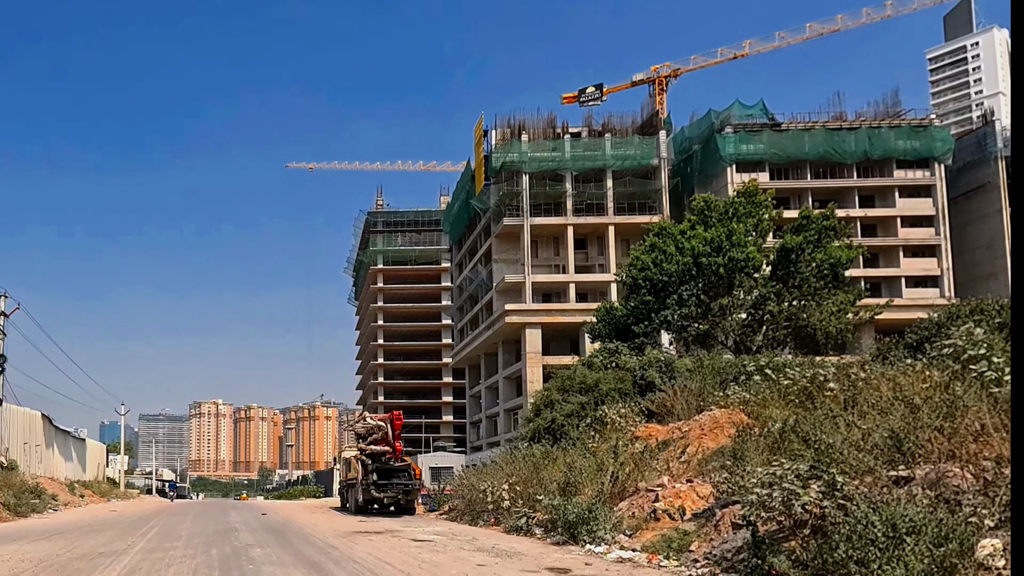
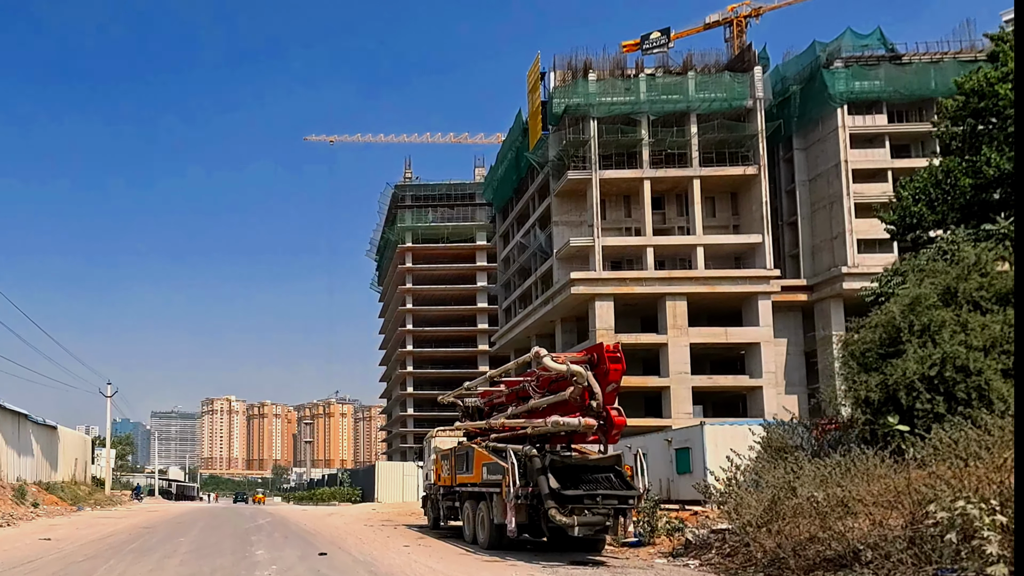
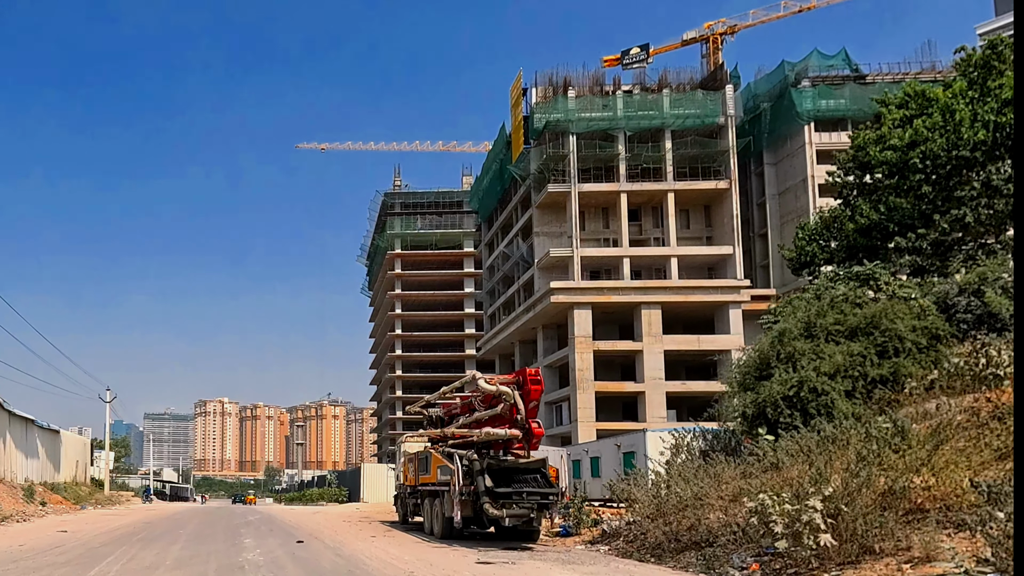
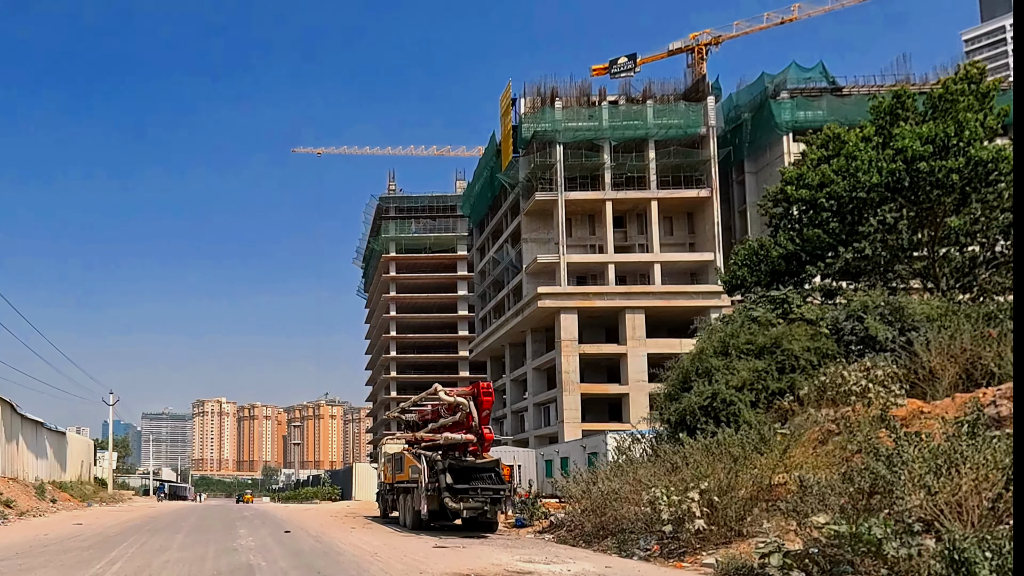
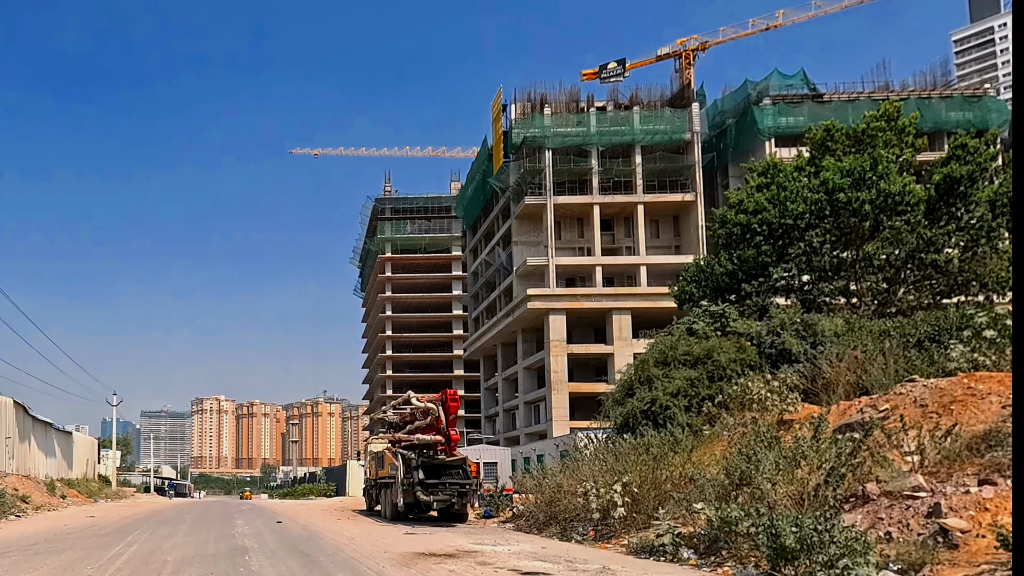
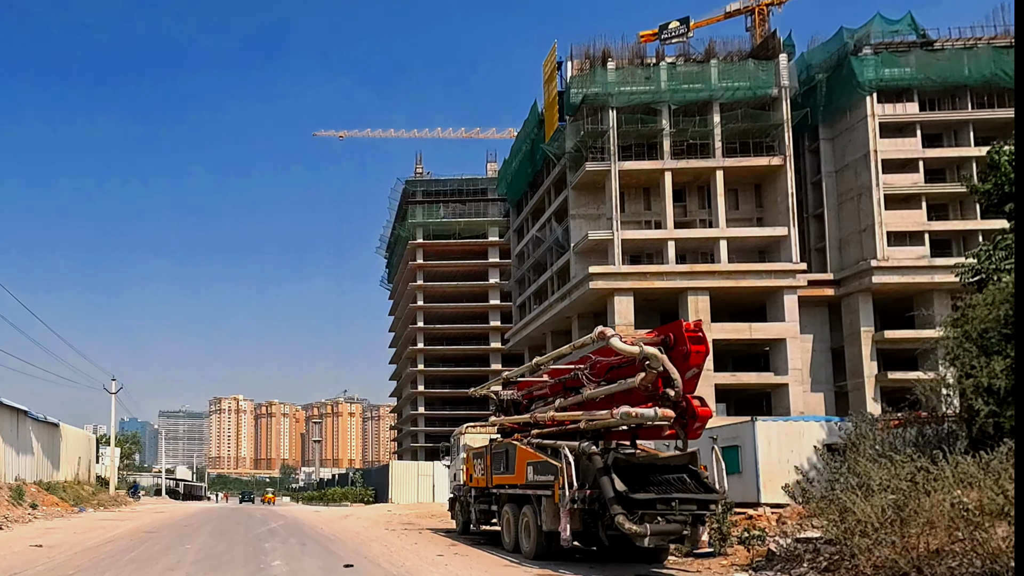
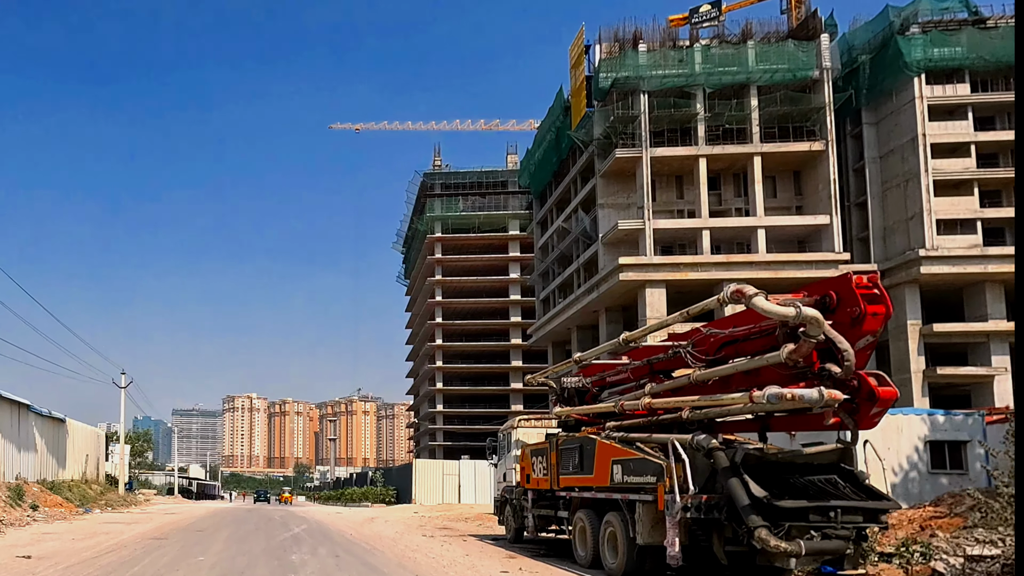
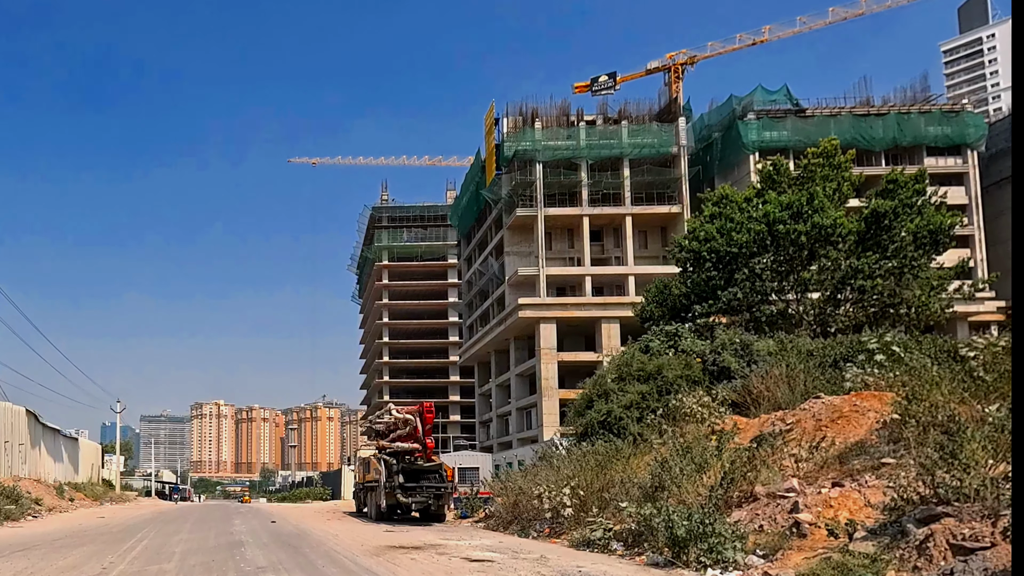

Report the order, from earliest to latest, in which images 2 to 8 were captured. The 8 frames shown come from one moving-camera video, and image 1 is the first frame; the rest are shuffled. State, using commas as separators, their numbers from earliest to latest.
8, 5, 4, 3, 2, 6, 7
